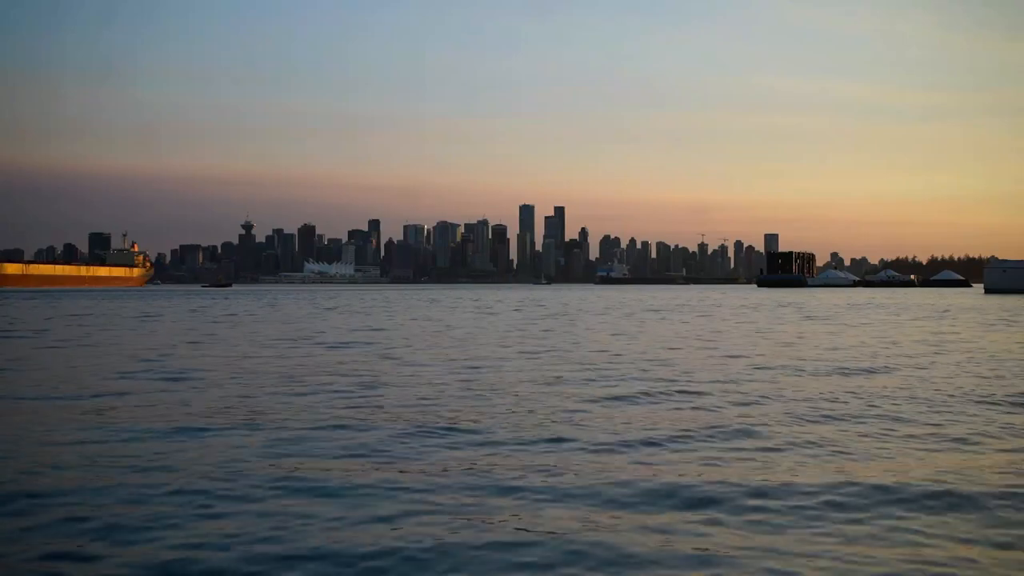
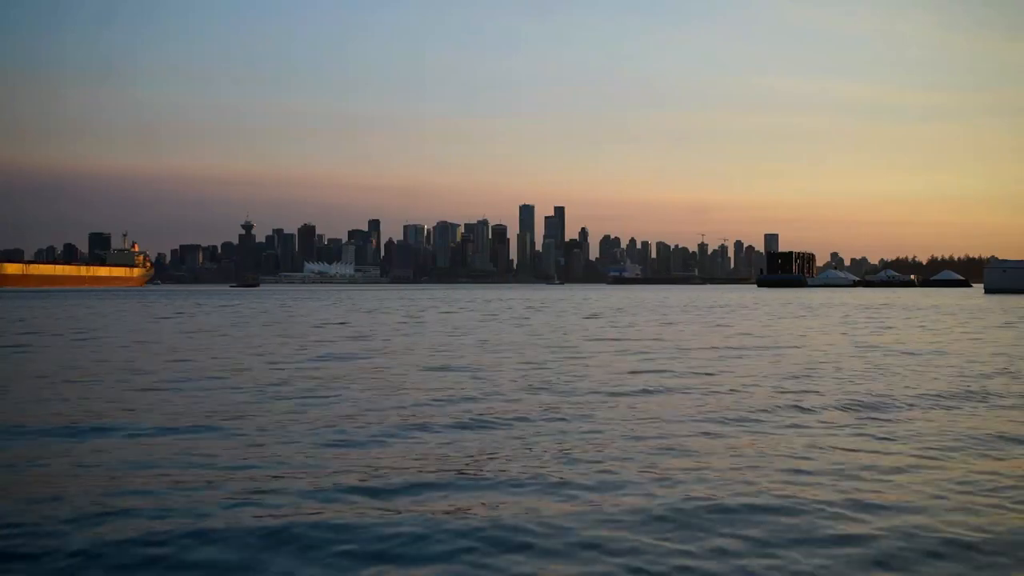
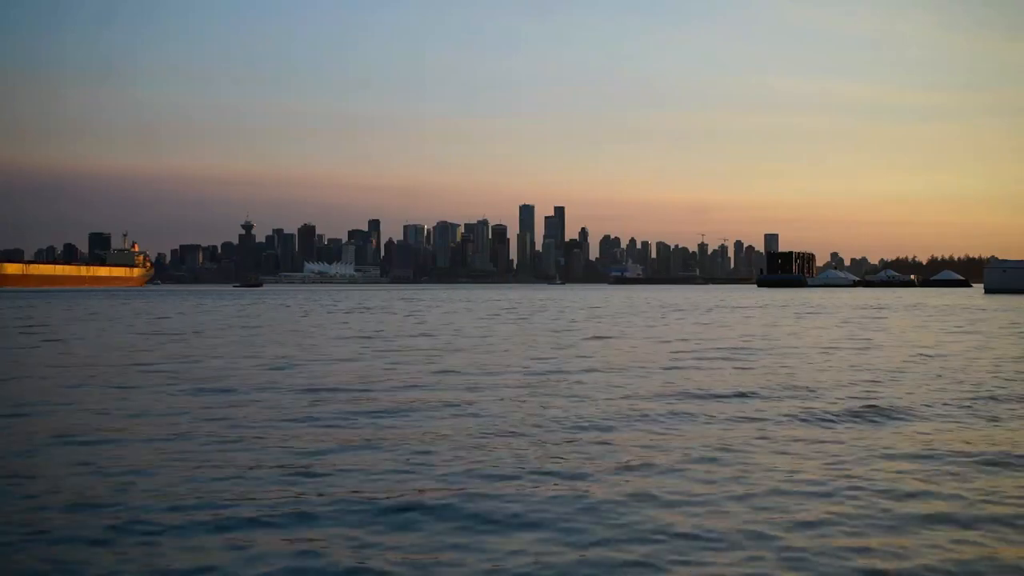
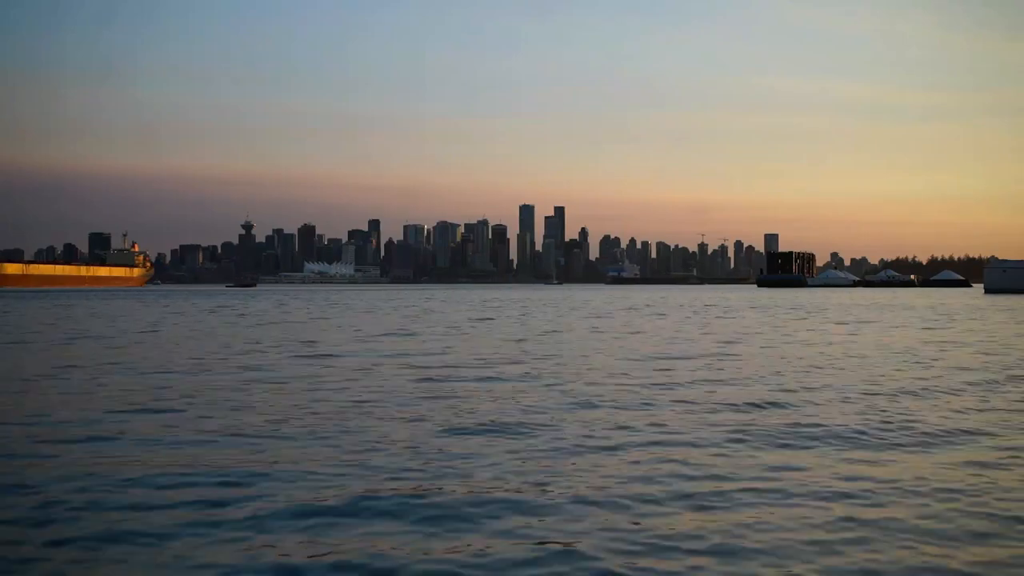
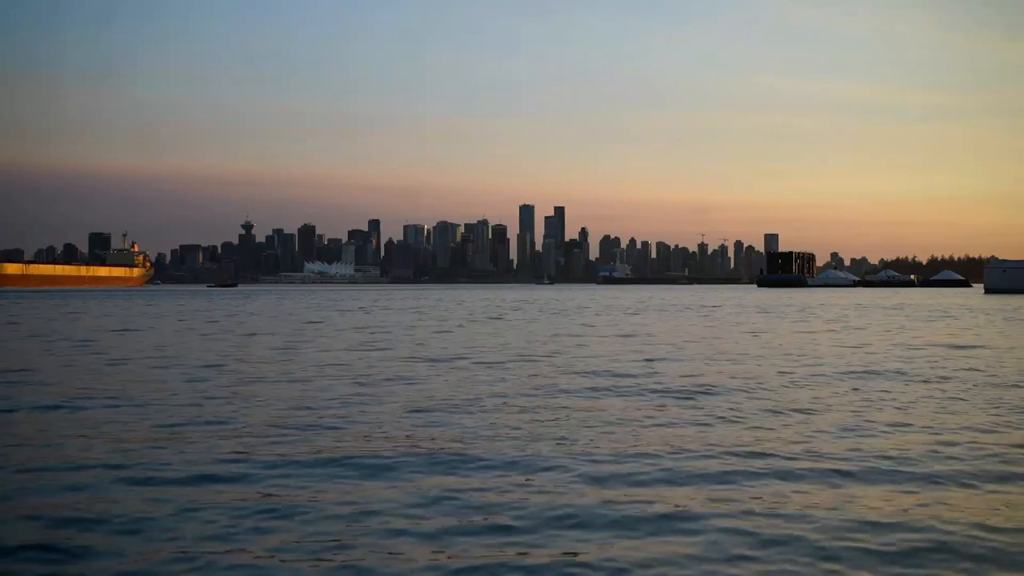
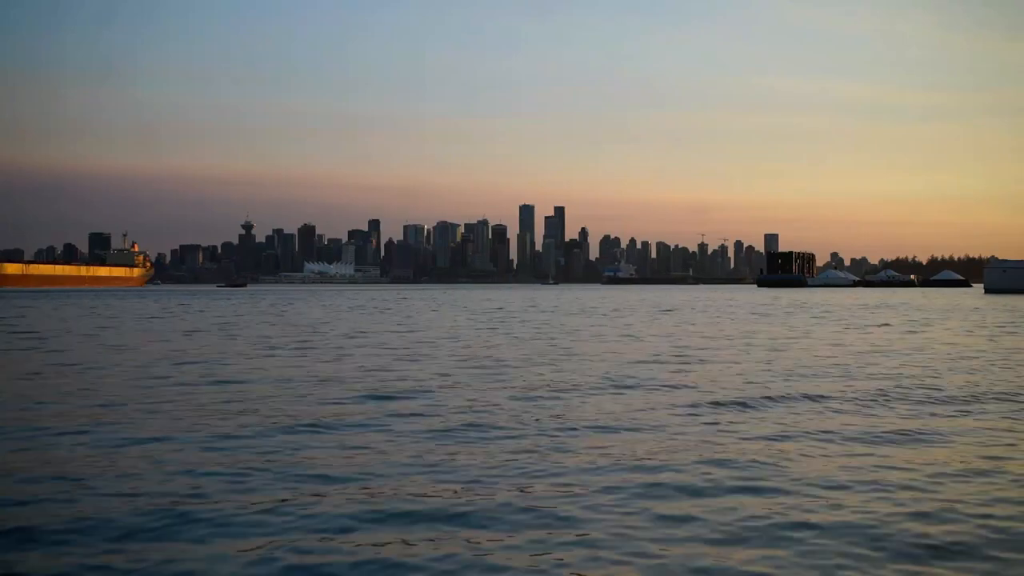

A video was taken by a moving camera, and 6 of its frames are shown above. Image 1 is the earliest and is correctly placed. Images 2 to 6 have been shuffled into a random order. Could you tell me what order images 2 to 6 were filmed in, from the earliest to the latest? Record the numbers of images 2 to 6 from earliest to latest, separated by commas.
5, 6, 4, 2, 3
